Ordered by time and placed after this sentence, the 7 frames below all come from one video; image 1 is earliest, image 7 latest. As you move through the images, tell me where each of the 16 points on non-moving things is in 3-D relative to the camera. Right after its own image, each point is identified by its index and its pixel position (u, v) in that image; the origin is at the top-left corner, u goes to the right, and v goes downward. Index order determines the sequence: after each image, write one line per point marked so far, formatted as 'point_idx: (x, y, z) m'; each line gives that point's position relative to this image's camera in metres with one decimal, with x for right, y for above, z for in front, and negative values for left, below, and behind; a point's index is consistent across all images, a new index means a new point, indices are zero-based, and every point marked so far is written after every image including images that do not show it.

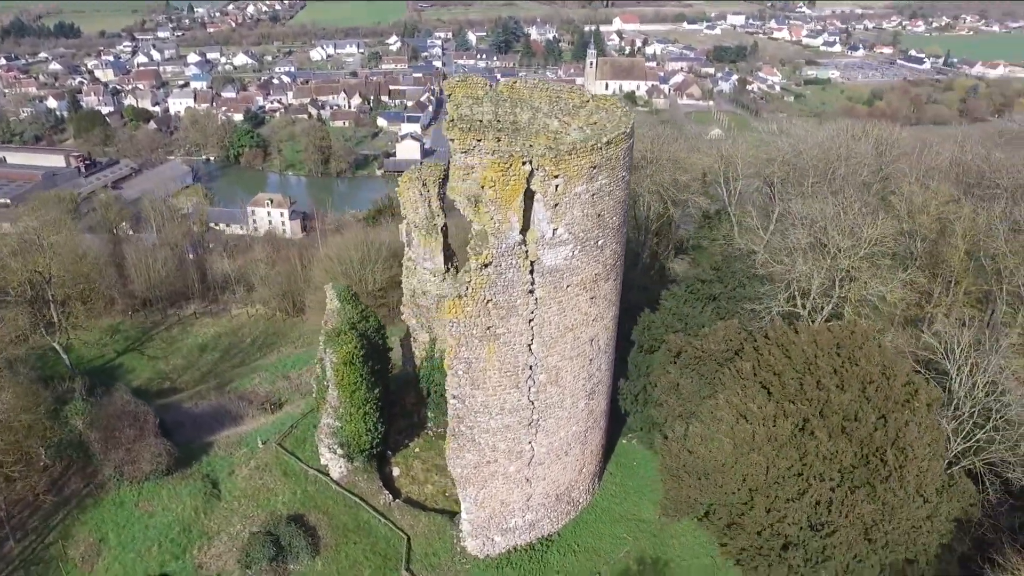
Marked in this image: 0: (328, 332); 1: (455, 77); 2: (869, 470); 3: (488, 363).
0: (-3.3, -0.8, +14.0) m
1: (-1.0, +3.9, +14.0) m
2: (+4.9, -2.5, +10.6) m
3: (-0.3, -1.0, +10.8) m
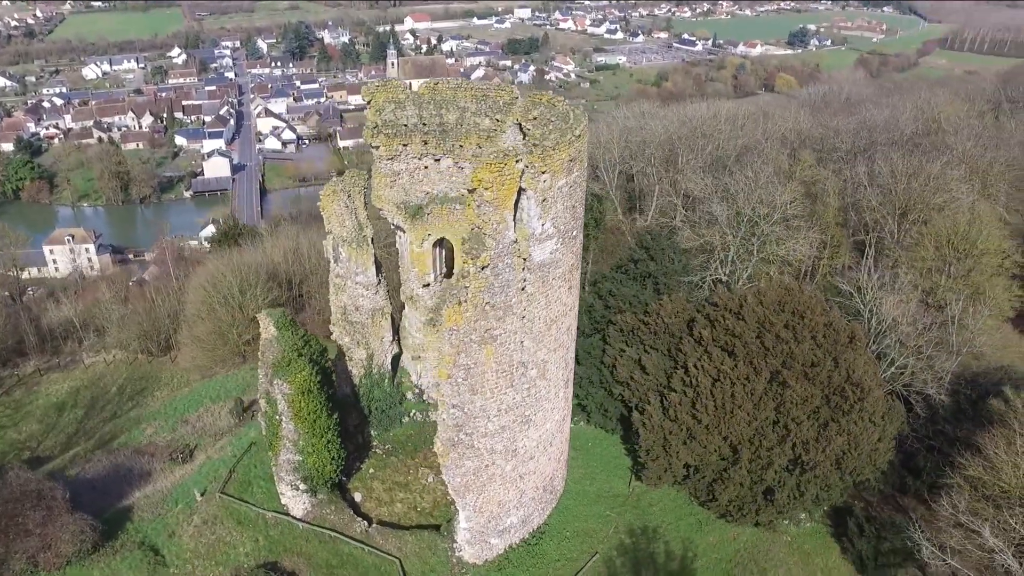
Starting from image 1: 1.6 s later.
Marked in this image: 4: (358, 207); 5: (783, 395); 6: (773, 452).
0: (-4.0, -1.3, +13.0) m
1: (-2.4, +3.6, +13.5) m
2: (+4.9, -1.9, +11.8) m
3: (-0.4, -1.1, +10.7) m
4: (-2.8, +1.5, +14.2) m
5: (+4.2, -1.7, +11.8) m
6: (+4.0, -2.5, +11.7) m
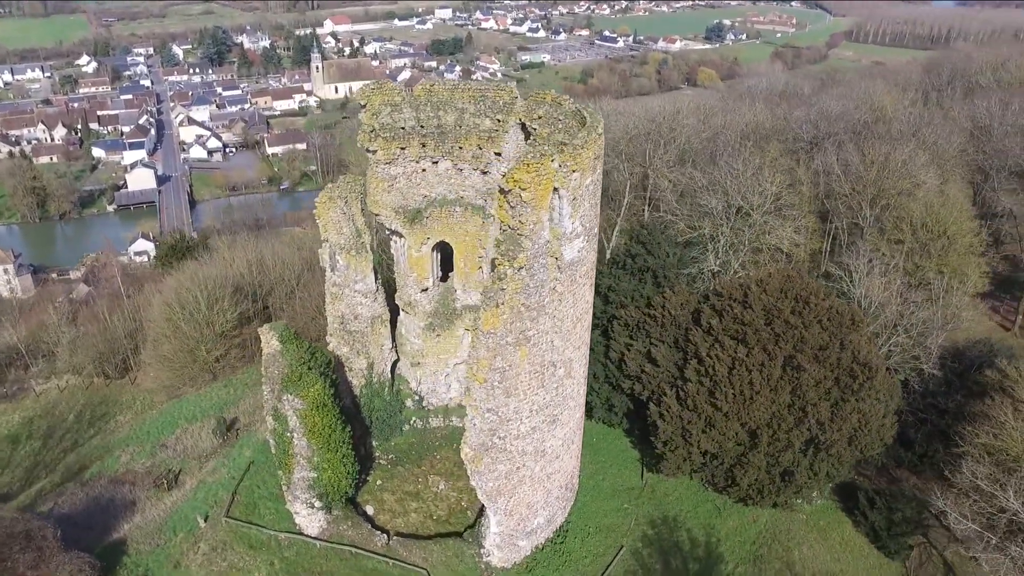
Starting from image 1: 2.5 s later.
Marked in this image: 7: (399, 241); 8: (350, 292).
0: (-3.7, -1.5, +12.6) m
1: (-2.4, +3.5, +13.2) m
2: (+5.3, -1.6, +12.2) m
3: (+0.1, -1.1, +10.6) m
4: (-2.8, +1.3, +13.8) m
5: (+4.5, -1.4, +12.2) m
6: (+4.4, -2.3, +12.0) m
7: (-2.1, +0.9, +14.4) m
8: (-3.0, -0.1, +14.1) m
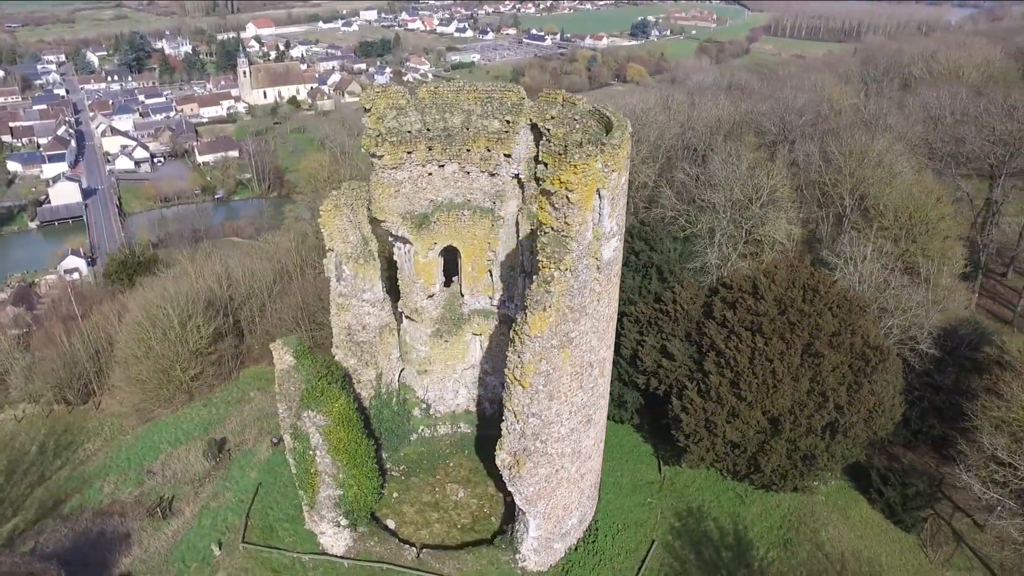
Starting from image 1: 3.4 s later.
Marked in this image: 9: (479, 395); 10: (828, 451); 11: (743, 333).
0: (-3.3, -1.7, +12.2) m
1: (-2.3, +3.4, +12.9) m
2: (+5.7, -1.4, +12.6) m
3: (+0.7, -1.1, +10.5) m
4: (-2.6, +1.2, +13.5) m
5: (+5.0, -1.3, +12.5) m
6: (+4.9, -2.1, +12.4) m
7: (-2.0, +0.8, +14.1) m
8: (-2.8, -0.2, +13.7) m
9: (-0.6, -2.2, +15.5) m
10: (+5.1, -2.6, +12.5) m
11: (+3.9, -0.8, +13.0) m
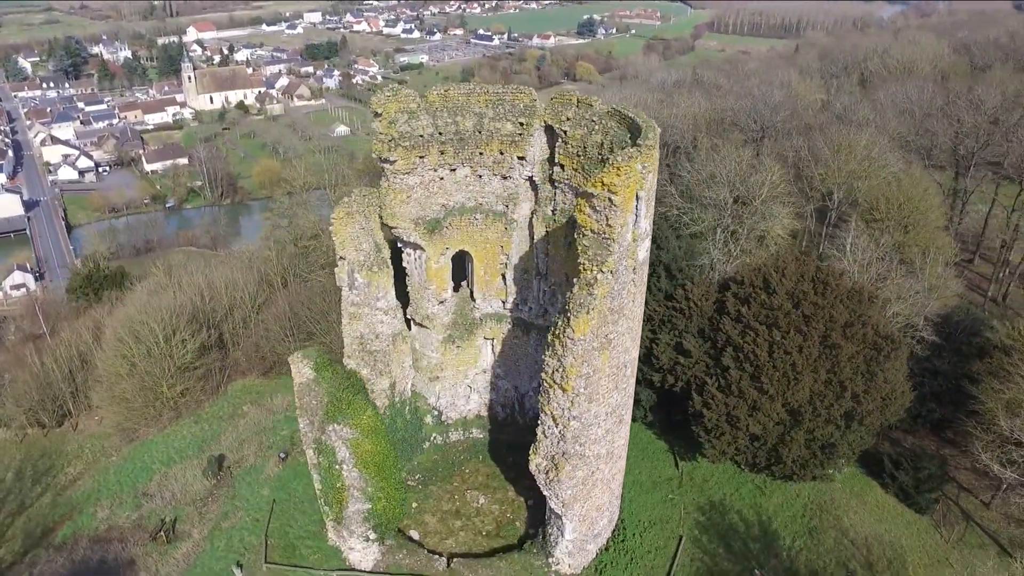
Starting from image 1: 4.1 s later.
0: (-2.9, -1.9, +11.9) m
1: (-2.1, +3.2, +12.7) m
2: (+6.1, -1.2, +13.0) m
3: (+1.2, -1.1, +10.5) m
4: (-2.4, +1.0, +13.2) m
5: (+5.3, -1.1, +12.8) m
6: (+5.3, -2.0, +12.6) m
7: (-1.8, +0.6, +13.9) m
8: (-2.5, -0.4, +13.4) m
9: (-0.4, -2.2, +15.4) m
10: (+5.6, -2.5, +12.8) m
11: (+4.2, -0.7, +13.2) m
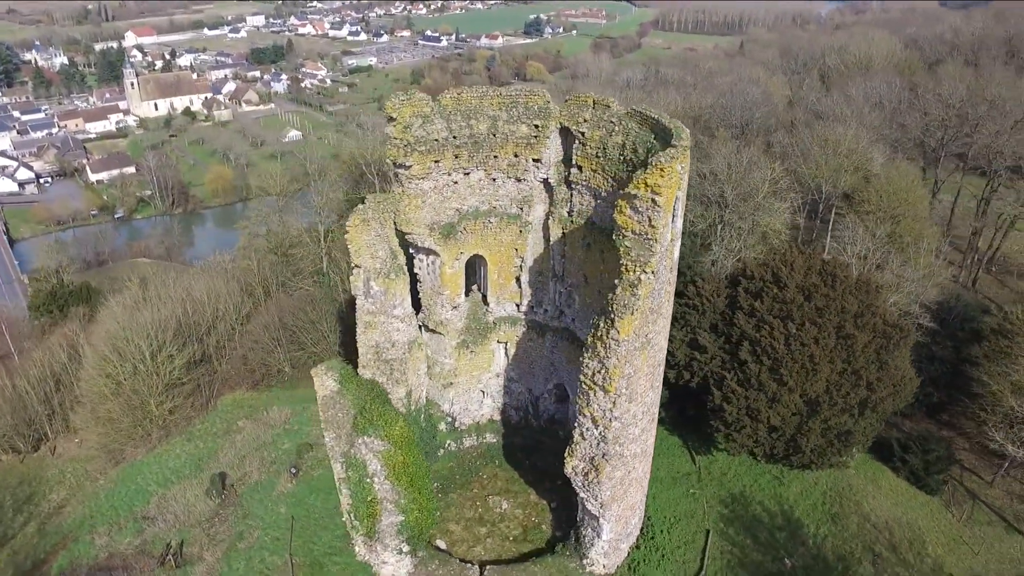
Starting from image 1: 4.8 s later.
0: (-2.4, -2.0, +11.6) m
1: (-1.8, +3.1, +12.5) m
2: (+6.5, -1.1, +13.3) m
3: (+1.8, -1.1, +10.6) m
4: (-2.1, +0.9, +13.0) m
5: (+5.7, -1.0, +13.1) m
6: (+5.7, -1.9, +13.0) m
7: (-1.5, +0.5, +13.7) m
8: (-2.1, -0.5, +13.2) m
9: (-0.2, -2.3, +15.3) m
10: (+6.0, -2.4, +13.1) m
11: (+4.6, -0.6, +13.4) m
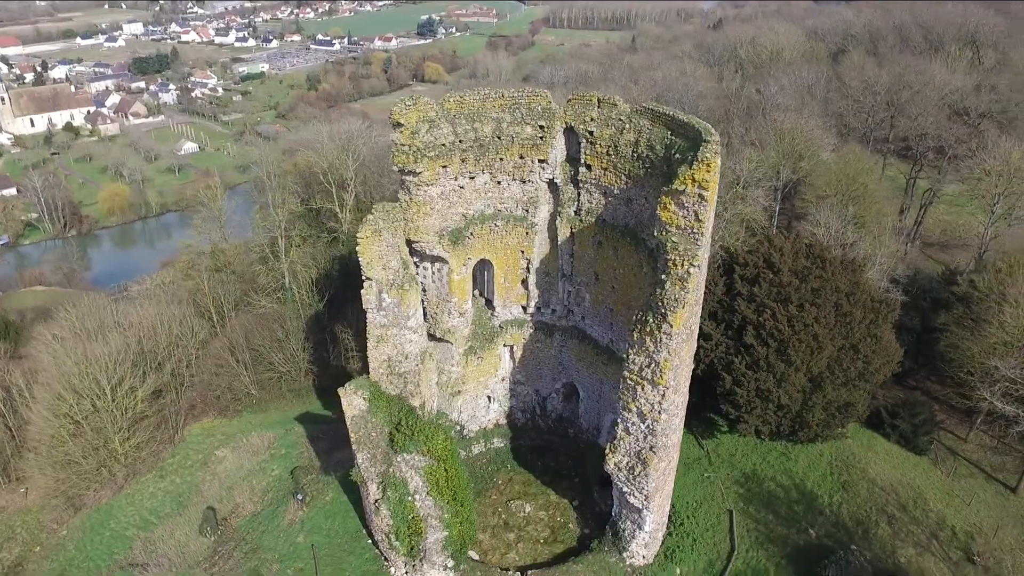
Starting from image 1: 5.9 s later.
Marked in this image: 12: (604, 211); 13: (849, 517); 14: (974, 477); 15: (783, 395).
0: (-1.8, -2.2, +11.3) m
1: (-1.7, +2.9, +12.2) m
2: (+6.7, -0.7, +14.2) m
3: (+2.4, -1.0, +10.8) m
4: (-1.9, +0.7, +12.6) m
5: (+6.0, -0.6, +13.8) m
6: (+6.0, -1.5, +13.7) m
7: (-1.4, +0.4, +13.4) m
8: (-1.8, -0.7, +12.9) m
9: (0.0, -2.4, +15.2) m
10: (+6.3, -2.0, +13.9) m
11: (+4.8, -0.3, +14.0) m
12: (+1.6, +1.3, +13.0) m
13: (+5.7, -3.9, +13.1) m
14: (+8.7, -3.6, +14.4) m
15: (+4.8, -1.9, +13.6) m
